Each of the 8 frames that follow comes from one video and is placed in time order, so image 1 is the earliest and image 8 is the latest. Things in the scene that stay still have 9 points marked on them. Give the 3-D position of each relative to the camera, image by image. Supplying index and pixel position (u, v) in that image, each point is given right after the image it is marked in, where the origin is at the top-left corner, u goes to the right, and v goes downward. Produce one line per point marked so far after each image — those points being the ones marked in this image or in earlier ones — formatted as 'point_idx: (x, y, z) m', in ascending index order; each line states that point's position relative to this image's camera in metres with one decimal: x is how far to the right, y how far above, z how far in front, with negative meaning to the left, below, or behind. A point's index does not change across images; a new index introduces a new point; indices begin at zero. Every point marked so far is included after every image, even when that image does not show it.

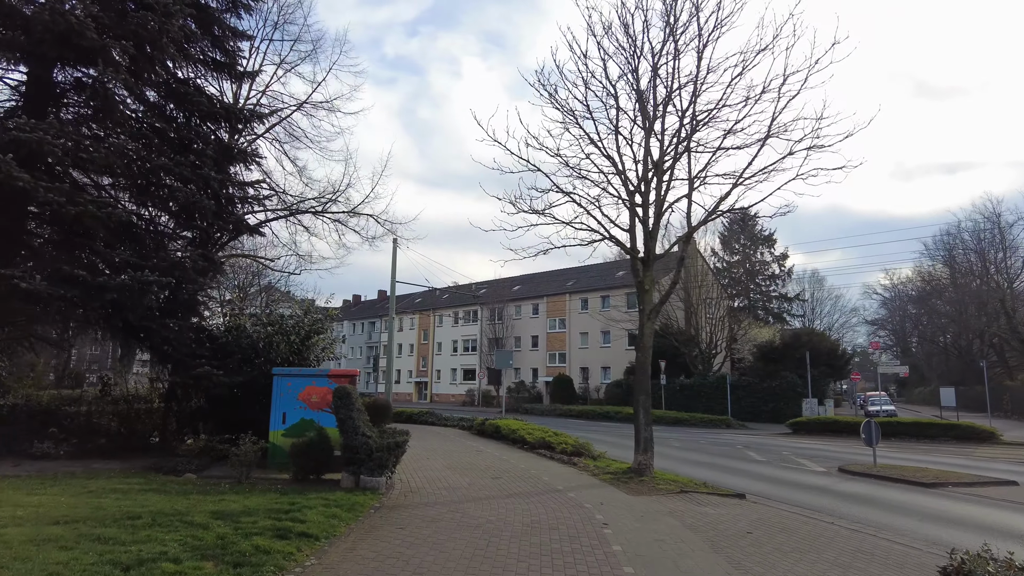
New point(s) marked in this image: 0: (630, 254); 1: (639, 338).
0: (+2.5, +0.7, +13.5) m
1: (+2.5, -1.0, +12.7) m
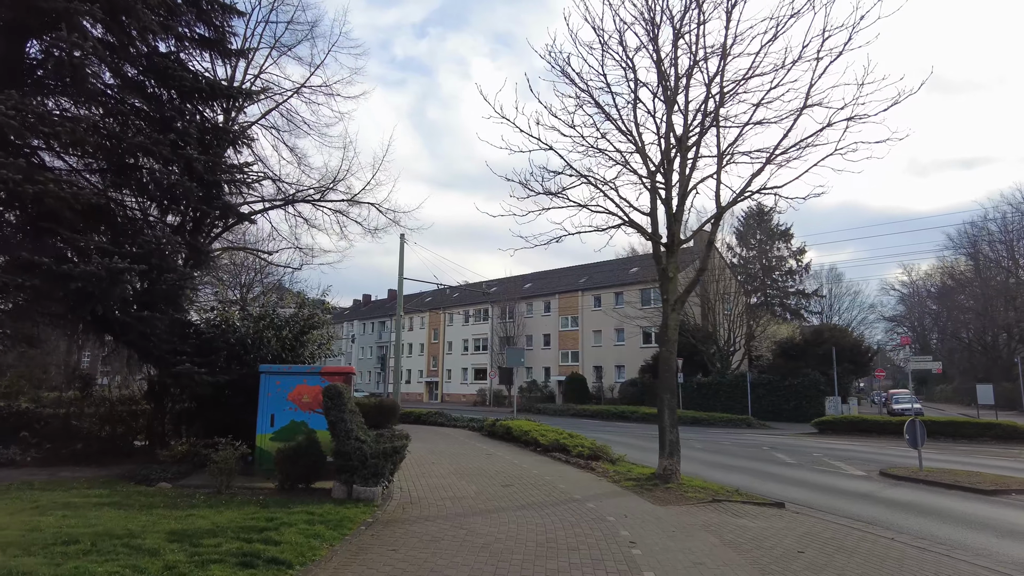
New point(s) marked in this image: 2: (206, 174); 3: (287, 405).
0: (+2.7, +0.9, +12.4) m
1: (+2.7, -0.8, +11.6) m
2: (-5.6, +2.1, +11.9) m
3: (-3.5, -1.8, +10.0) m
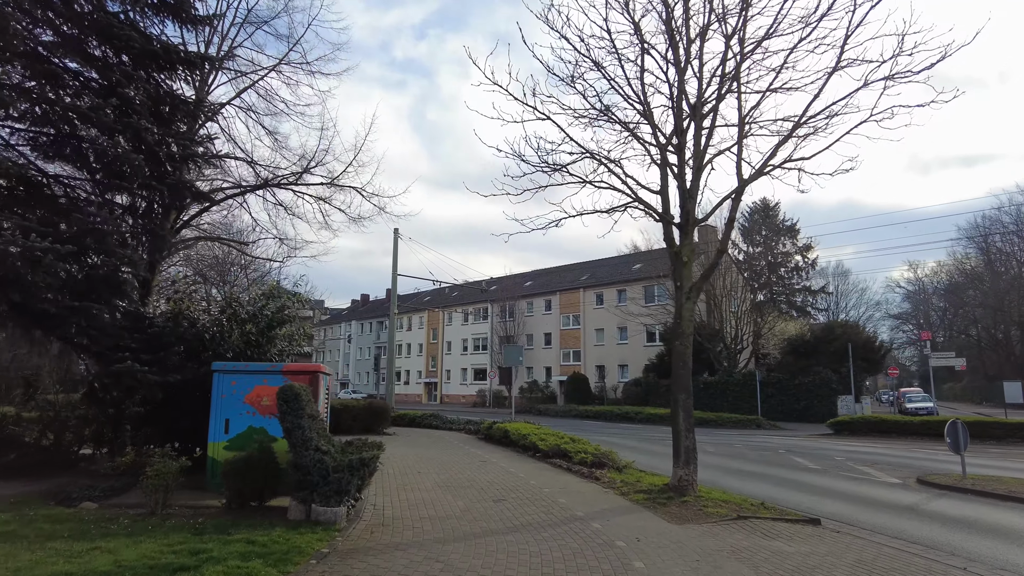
0: (+2.5, +1.2, +11.0) m
1: (+2.6, -0.6, +10.2) m
2: (-5.8, +2.3, +10.6) m
3: (-3.6, -1.6, +8.7) m
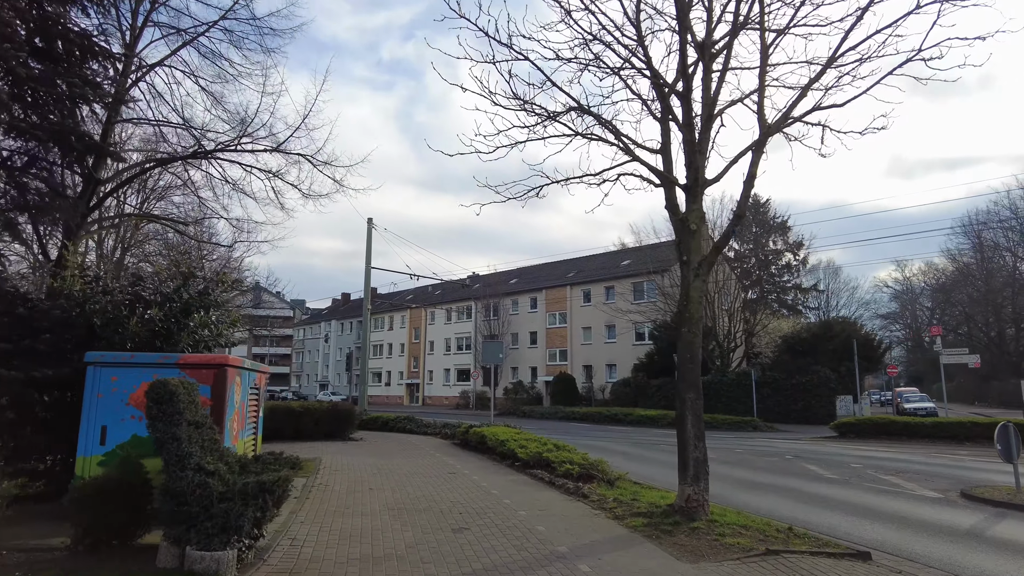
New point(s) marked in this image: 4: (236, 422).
0: (+2.1, +1.5, +9.1) m
1: (+2.2, -0.3, +8.3) m
2: (-6.2, +2.6, +8.5) m
3: (-3.9, -1.3, +6.6) m
4: (-3.2, -1.5, +7.6) m
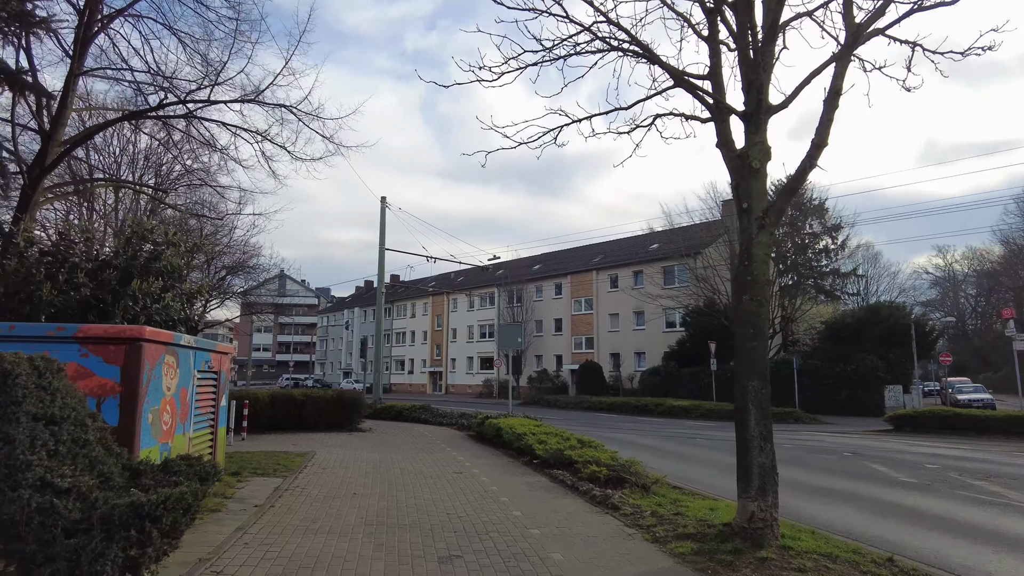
0: (+2.2, +1.9, +7.2) m
1: (+2.3, +0.2, +6.4) m
2: (-6.1, +3.0, +6.9) m
3: (-3.9, -0.9, +5.0) m
4: (-3.2, -1.1, +6.0) m
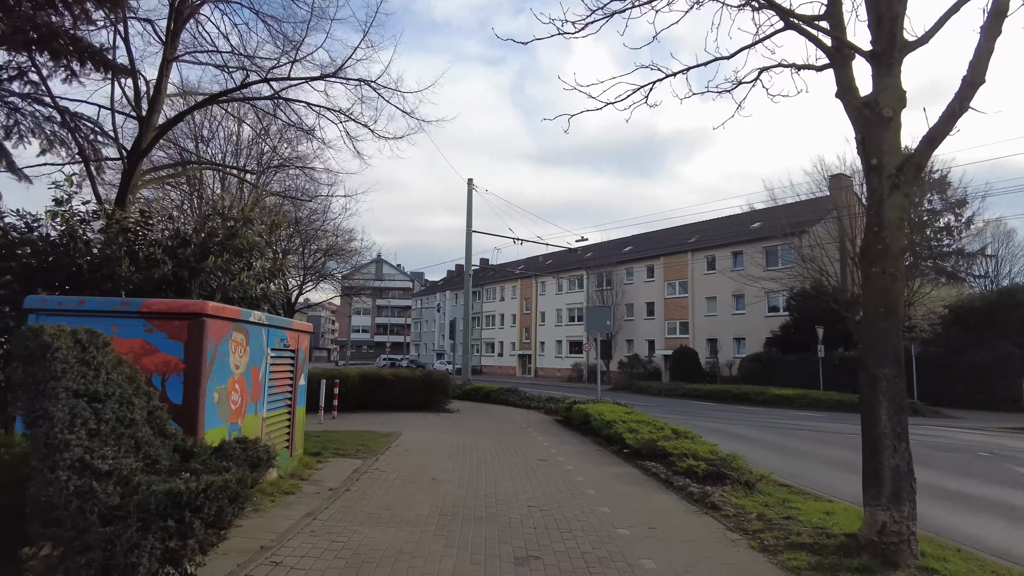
0: (+3.1, +2.2, +6.2) m
1: (+3.0, +0.4, +5.4) m
2: (-5.2, +3.3, +7.0) m
3: (-3.3, -0.7, +4.9) m
4: (-2.4, -0.9, +5.8) m
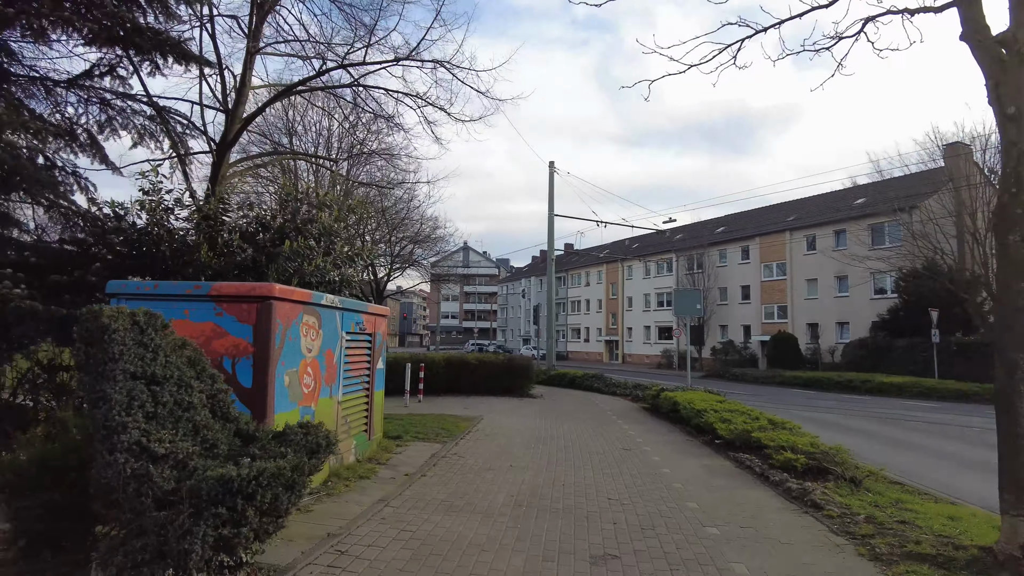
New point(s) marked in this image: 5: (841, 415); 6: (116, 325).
0: (+3.7, +2.4, +5.3) m
1: (+3.5, +0.6, +4.6) m
2: (-4.4, +3.4, +7.2) m
3: (-2.8, -0.6, +5.0) m
4: (-1.8, -0.8, +5.7) m
5: (+8.1, -3.1, +16.1) m
6: (-2.0, -0.2, +3.4) m
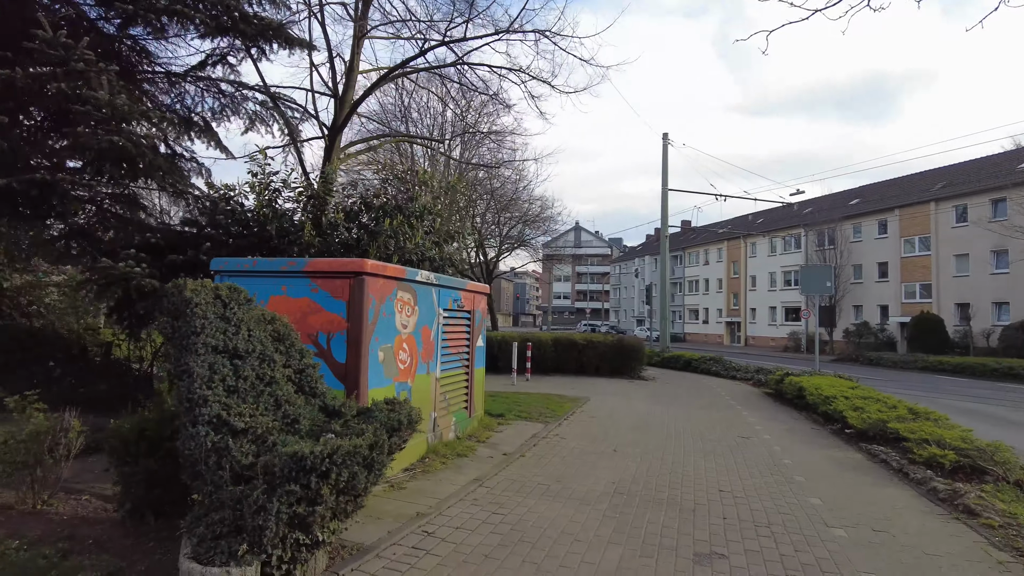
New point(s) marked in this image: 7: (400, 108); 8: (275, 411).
0: (+4.3, +2.7, +4.2) m
1: (+4.1, +0.8, +3.6) m
2: (-3.3, +3.7, +7.5) m
3: (-2.1, -0.4, +5.1) m
4: (-1.0, -0.5, +5.6) m
5: (+10.6, -2.6, +14.2) m
6: (-1.6, 0.0, +3.4) m
7: (-2.9, +4.6, +16.4) m
8: (-1.2, -0.6, +3.5) m
